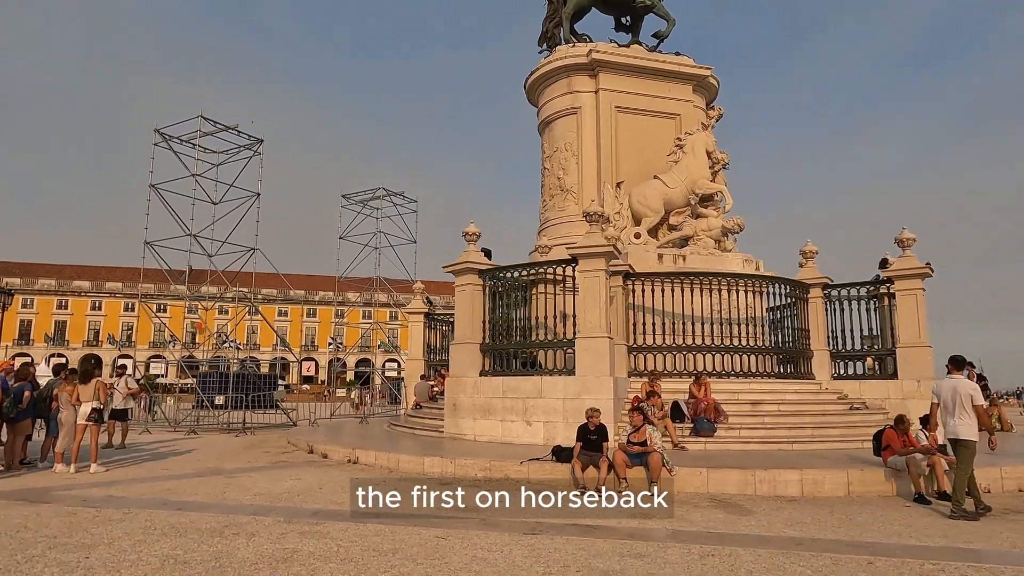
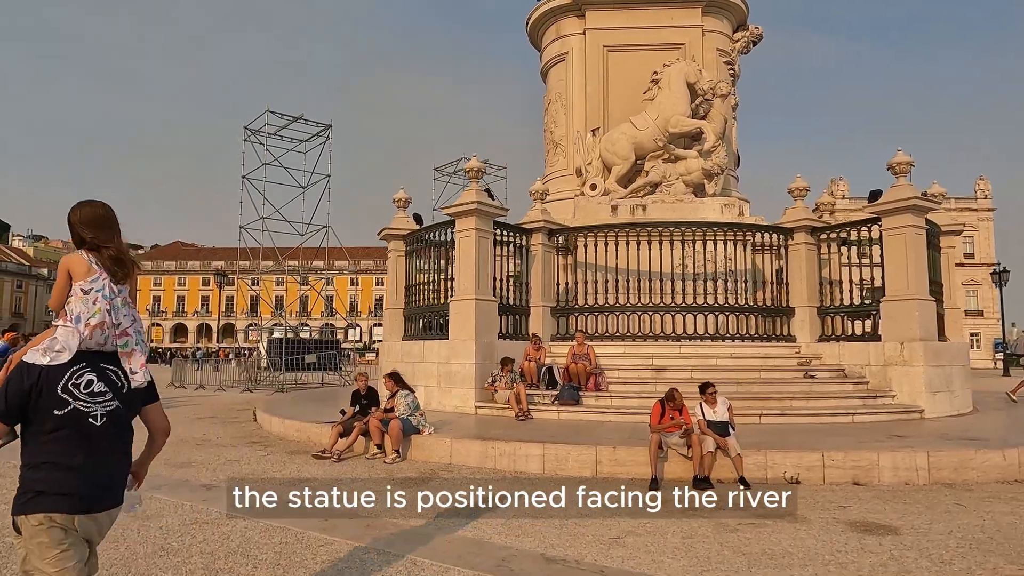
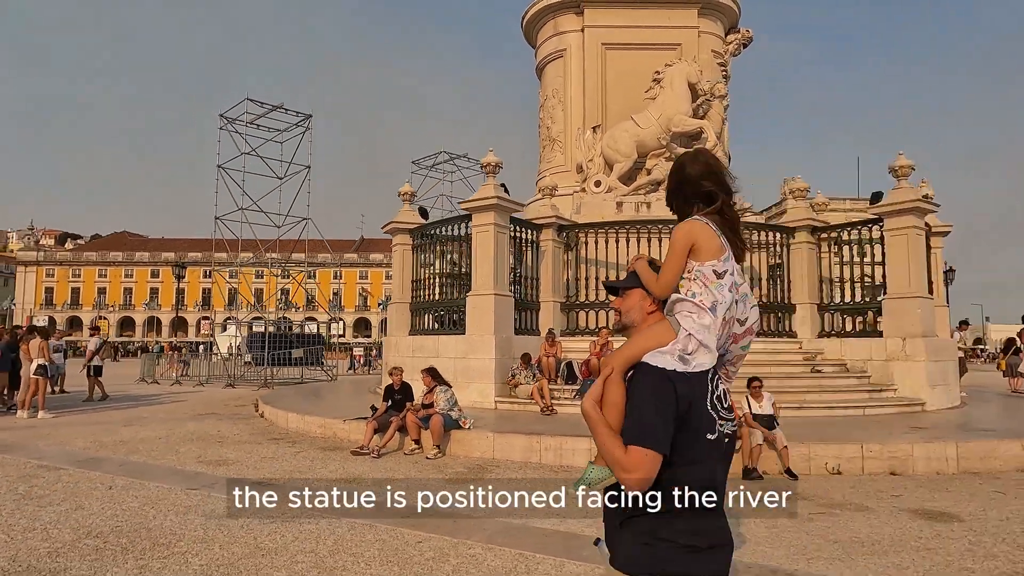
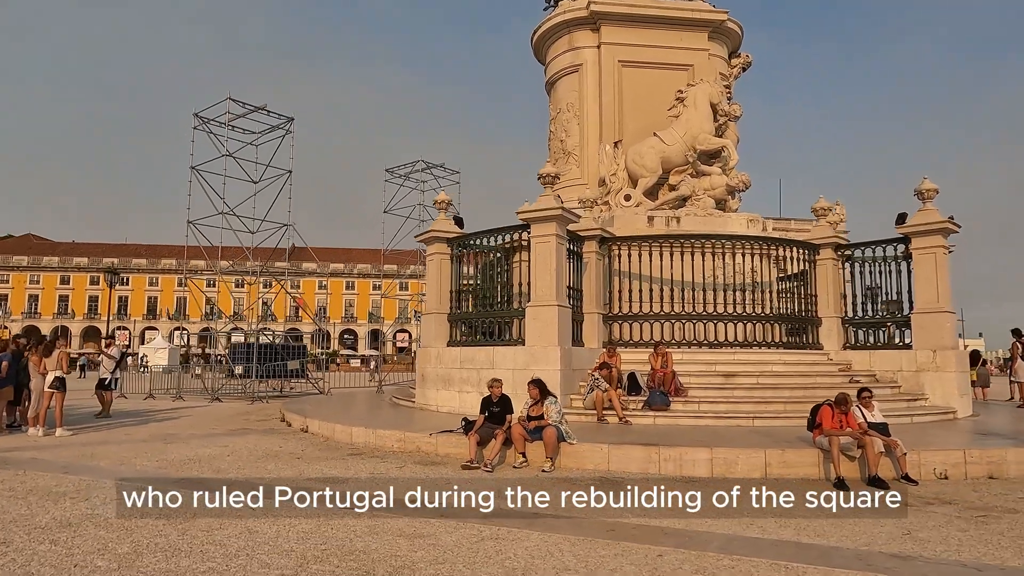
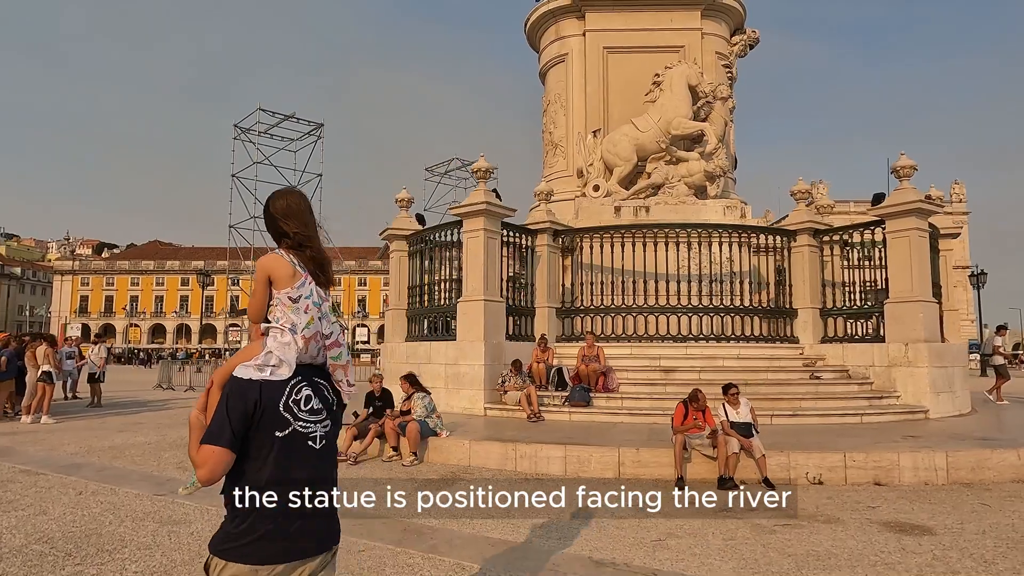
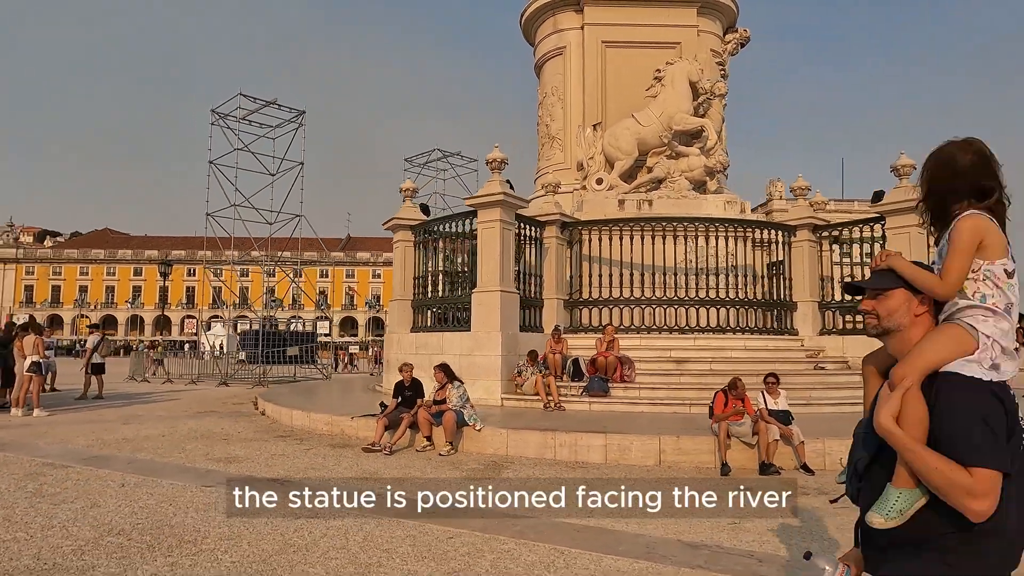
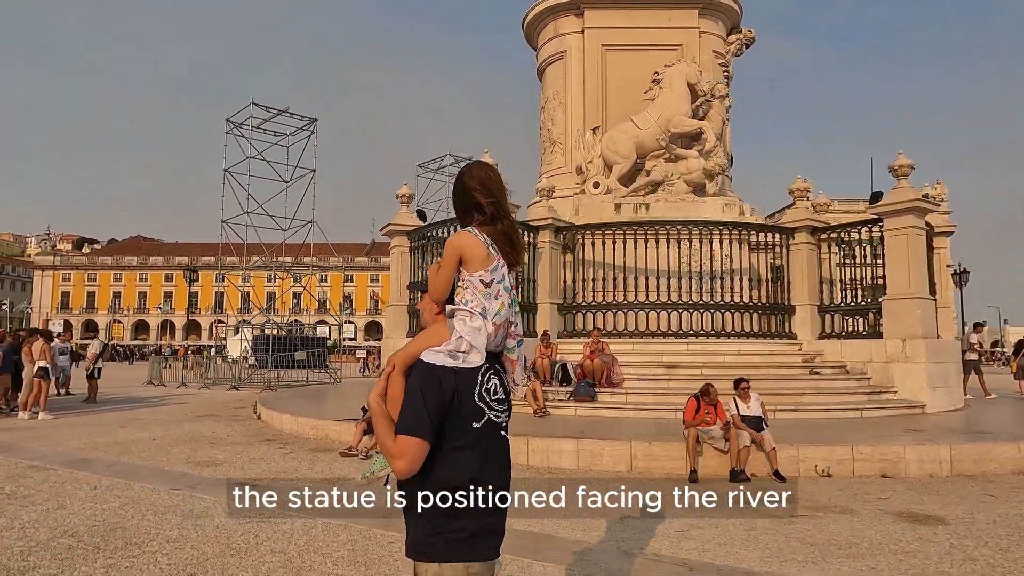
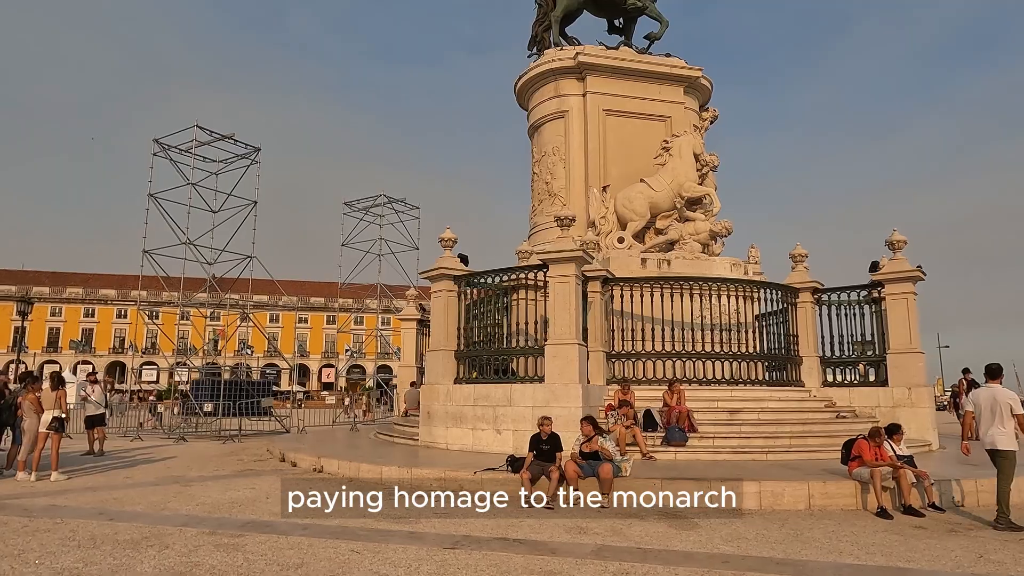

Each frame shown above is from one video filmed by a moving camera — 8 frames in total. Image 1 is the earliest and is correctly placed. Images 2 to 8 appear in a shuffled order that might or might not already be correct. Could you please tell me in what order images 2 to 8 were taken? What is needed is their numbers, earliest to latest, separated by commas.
8, 4, 6, 3, 7, 5, 2
